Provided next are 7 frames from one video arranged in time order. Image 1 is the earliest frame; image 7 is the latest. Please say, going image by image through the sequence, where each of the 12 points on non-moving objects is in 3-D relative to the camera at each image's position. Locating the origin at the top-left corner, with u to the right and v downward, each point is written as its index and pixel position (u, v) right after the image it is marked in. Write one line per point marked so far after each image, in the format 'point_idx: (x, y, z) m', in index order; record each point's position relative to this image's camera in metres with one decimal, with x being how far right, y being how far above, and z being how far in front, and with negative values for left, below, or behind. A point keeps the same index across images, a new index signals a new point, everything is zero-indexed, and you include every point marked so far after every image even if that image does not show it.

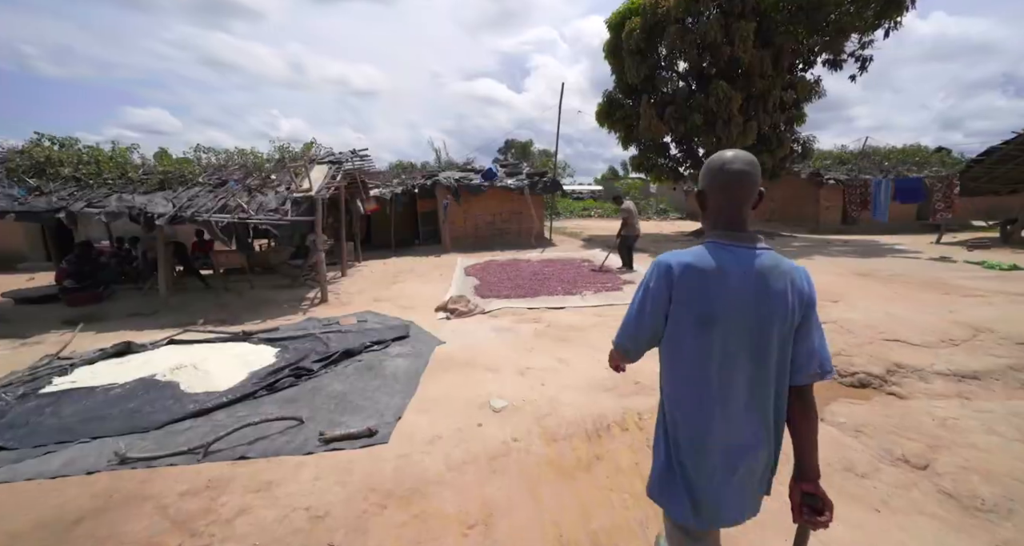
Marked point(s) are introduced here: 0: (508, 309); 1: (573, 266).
0: (-0.1, -0.6, +7.4) m
1: (+1.7, +0.2, +11.9) m
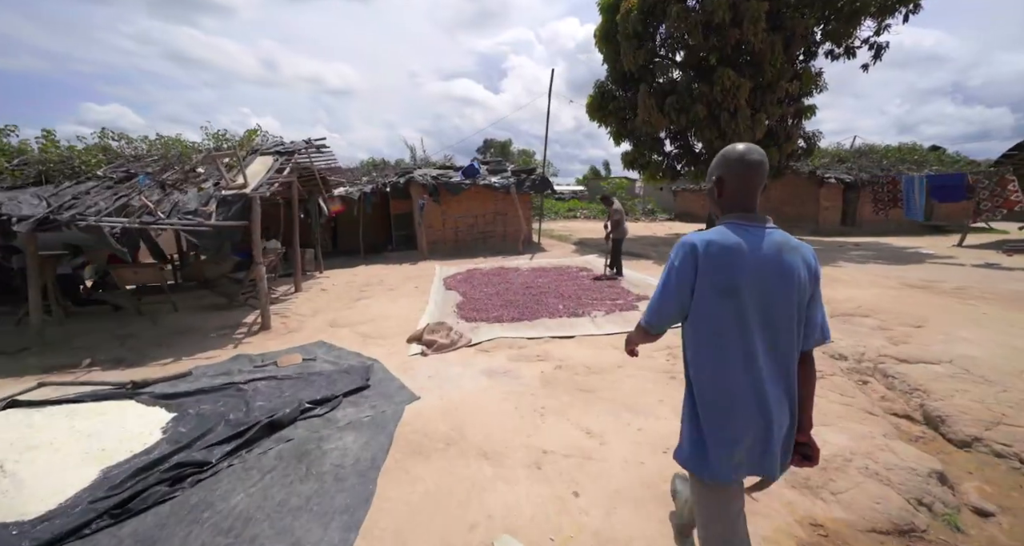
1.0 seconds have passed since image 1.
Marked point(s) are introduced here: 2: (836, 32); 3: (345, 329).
0: (-0.1, -0.9, +5.7) m
1: (+1.4, -0.1, +10.4) m
2: (+9.7, +7.2, +12.8) m
3: (-2.6, -0.9, +6.8) m
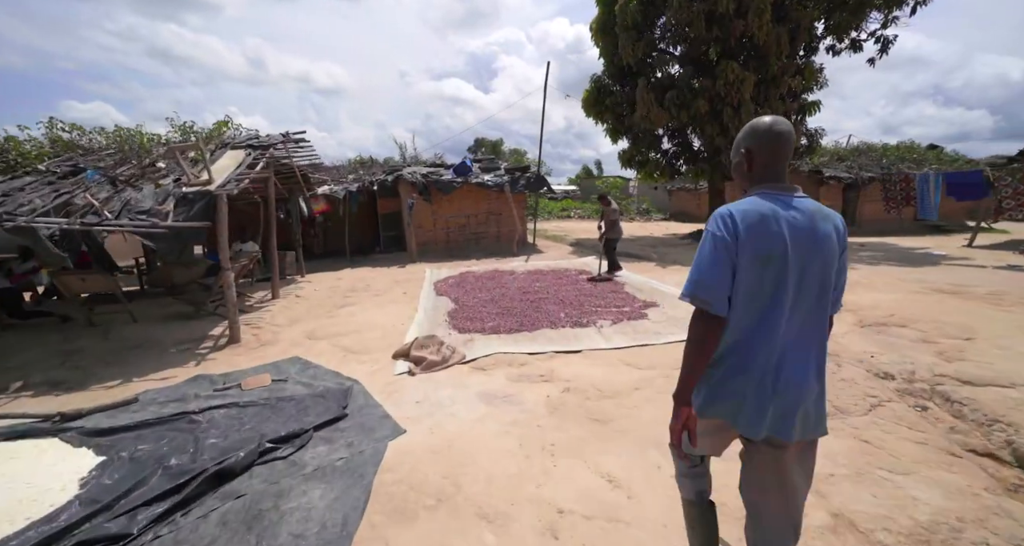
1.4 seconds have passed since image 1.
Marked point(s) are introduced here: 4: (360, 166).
0: (-0.1, -1.0, +5.1) m
1: (+1.3, -0.1, +9.7) m
2: (+9.5, +7.2, +12.3) m
3: (-2.7, -1.0, +6.1) m
4: (-6.3, +4.5, +17.8) m
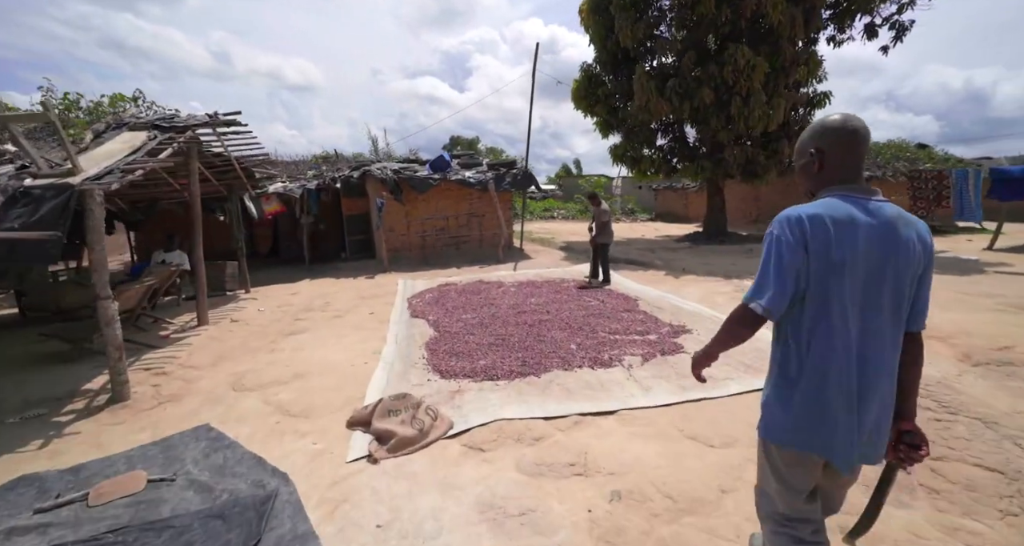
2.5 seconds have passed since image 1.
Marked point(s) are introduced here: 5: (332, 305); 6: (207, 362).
0: (-0.1, -1.2, +3.5) m
1: (+1.1, -0.4, +8.3) m
2: (+9.1, +7.0, +11.3) m
3: (-2.6, -1.2, +4.4) m
4: (-7.0, +4.2, +15.9) m
5: (-3.4, -0.6, +8.1) m
6: (-3.7, -1.1, +5.2) m
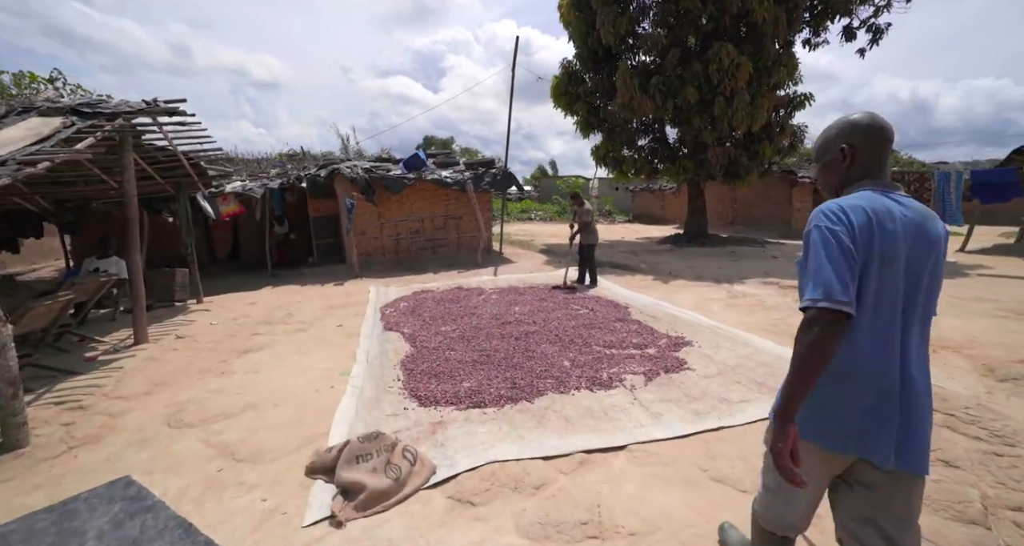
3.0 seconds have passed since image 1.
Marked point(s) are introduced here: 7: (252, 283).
0: (-0.1, -1.3, +3.0) m
1: (+0.8, -0.5, +7.8) m
2: (+8.5, +6.9, +11.3) m
3: (-2.7, -1.4, +3.7) m
4: (-7.8, +4.0, +14.9) m
5: (-3.7, -0.7, +7.3) m
6: (-3.9, -1.2, +4.4) m
7: (-6.3, -0.2, +10.3) m
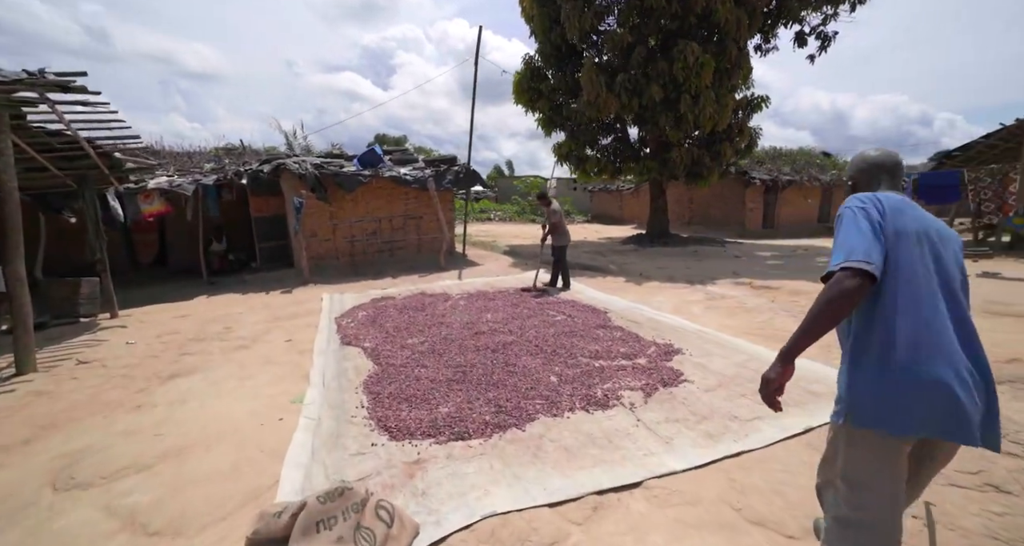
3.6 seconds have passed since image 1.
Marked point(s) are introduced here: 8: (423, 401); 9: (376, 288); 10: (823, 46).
0: (-0.1, -1.4, +2.4) m
1: (+0.3, -0.5, +7.3) m
2: (+7.5, +7.0, +11.6) m
3: (-2.8, -1.5, +2.8) m
4: (-9.1, +3.8, +13.5) m
5: (-4.1, -0.9, +6.4) m
6: (-4.0, -1.3, +3.5) m
7: (-7.0, -0.4, +9.1) m
8: (-0.8, -1.2, +4.0) m
9: (-2.8, -0.3, +8.7) m
10: (+9.0, +6.5, +12.3) m
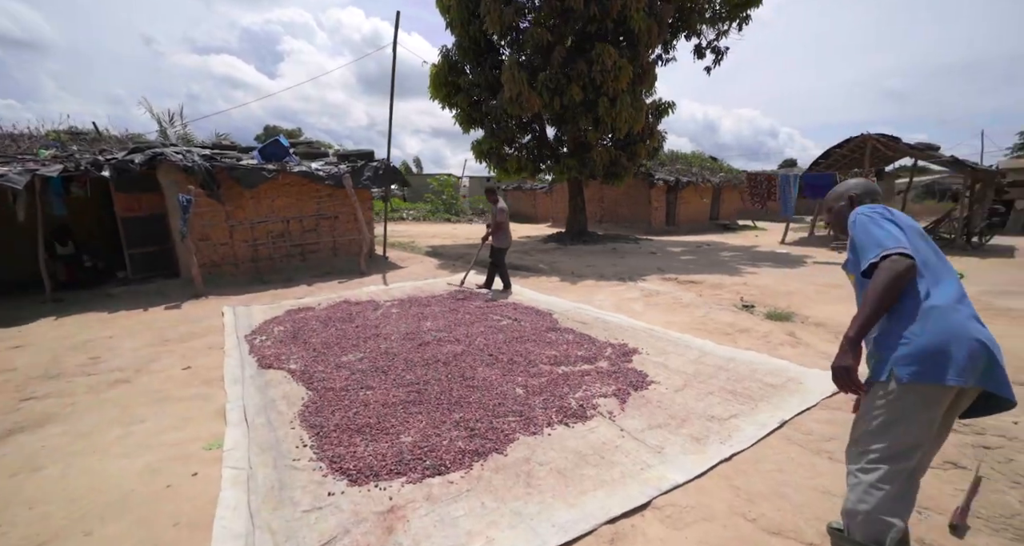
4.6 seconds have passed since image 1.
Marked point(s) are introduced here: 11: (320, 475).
0: (0.0, -1.5, +2.1) m
1: (-0.7, -0.6, +6.9) m
2: (+5.3, +7.1, +12.6) m
3: (-2.7, -1.6, +1.9) m
4: (-11.3, +3.5, +11.0) m
5: (-4.8, -1.0, +5.1) m
6: (-4.0, -1.5, +2.3) m
7: (-8.2, -0.7, +7.1) m
8: (-1.1, -1.3, +3.4) m
9: (-4.0, -0.4, +7.7) m
10: (+6.6, +6.8, +13.6) m
11: (-1.3, -1.4, +2.9) m
